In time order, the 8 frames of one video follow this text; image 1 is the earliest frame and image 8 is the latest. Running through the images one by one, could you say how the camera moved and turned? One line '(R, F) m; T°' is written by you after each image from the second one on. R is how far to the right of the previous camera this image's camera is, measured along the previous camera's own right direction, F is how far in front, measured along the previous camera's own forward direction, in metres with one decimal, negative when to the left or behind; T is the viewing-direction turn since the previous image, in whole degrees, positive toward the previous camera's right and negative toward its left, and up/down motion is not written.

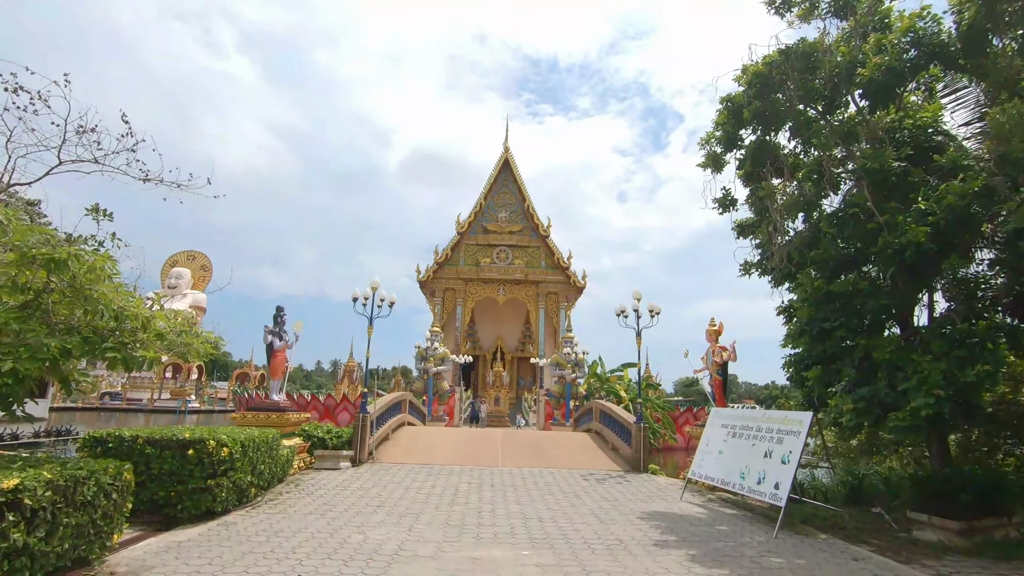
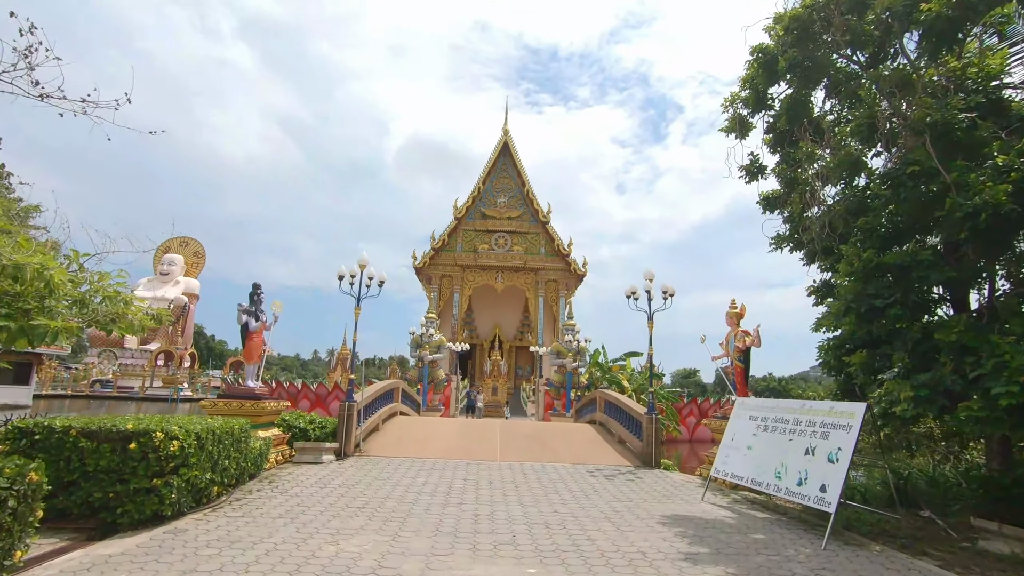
(-0.1, +0.9) m; 0°
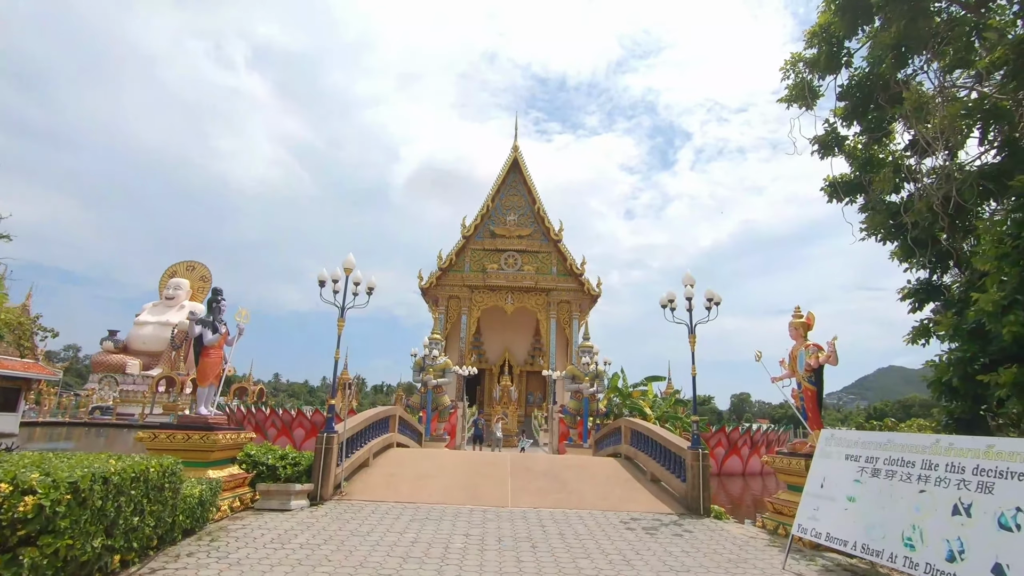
(-0.1, +1.7) m; -1°
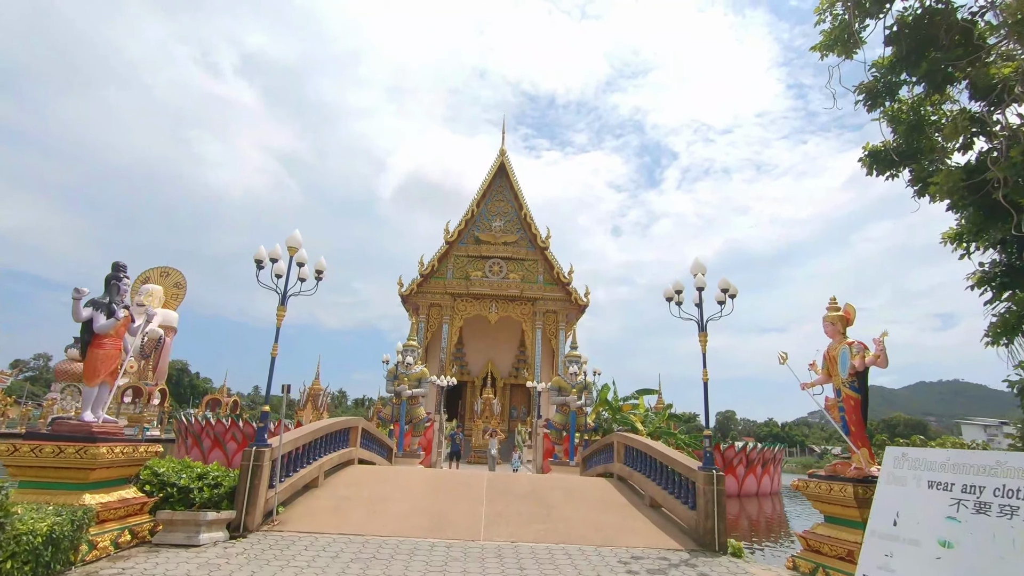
(+0.1, +1.4) m; +1°
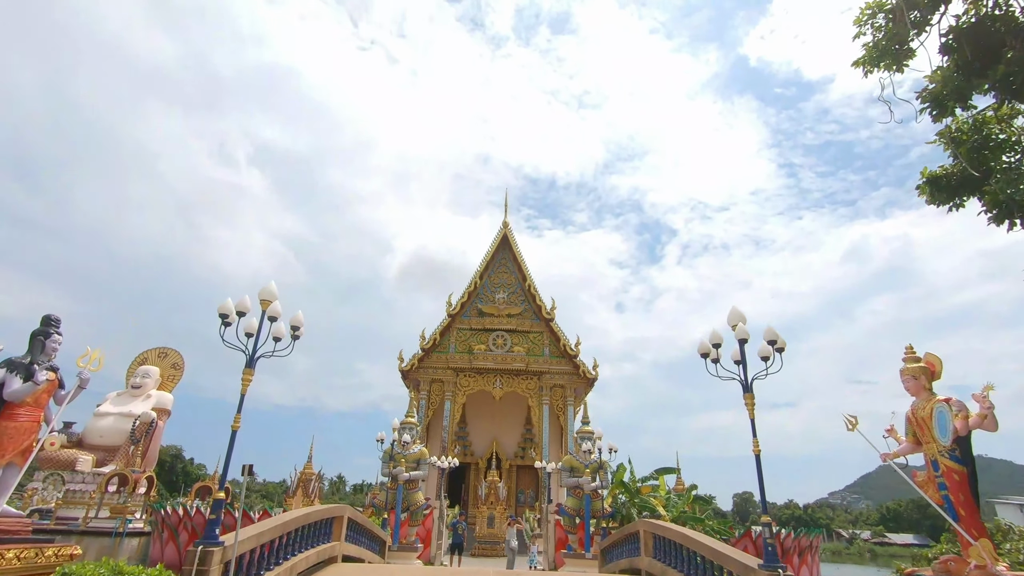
(0.0, +1.0) m; 0°
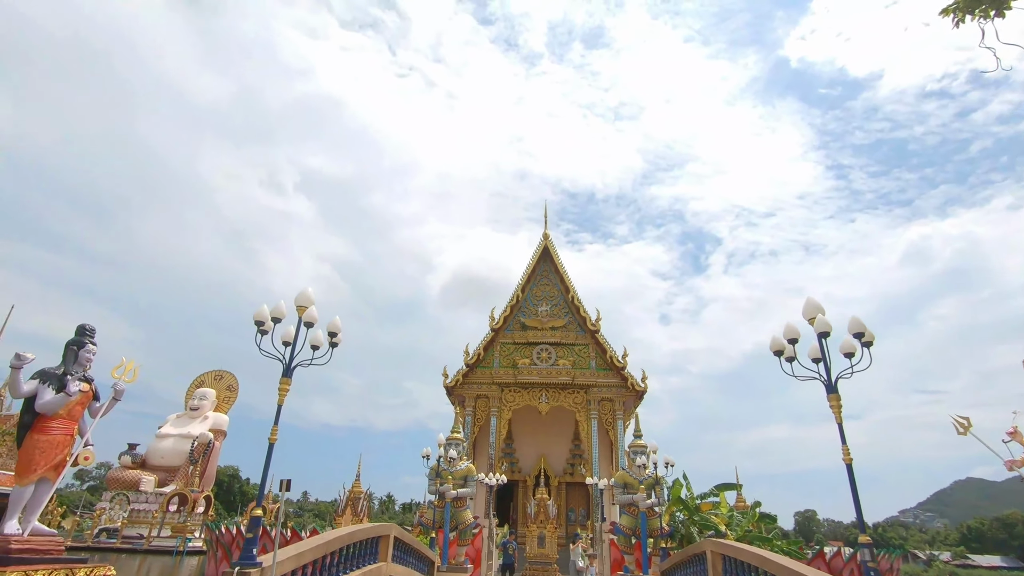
(0.0, +0.4) m; -4°
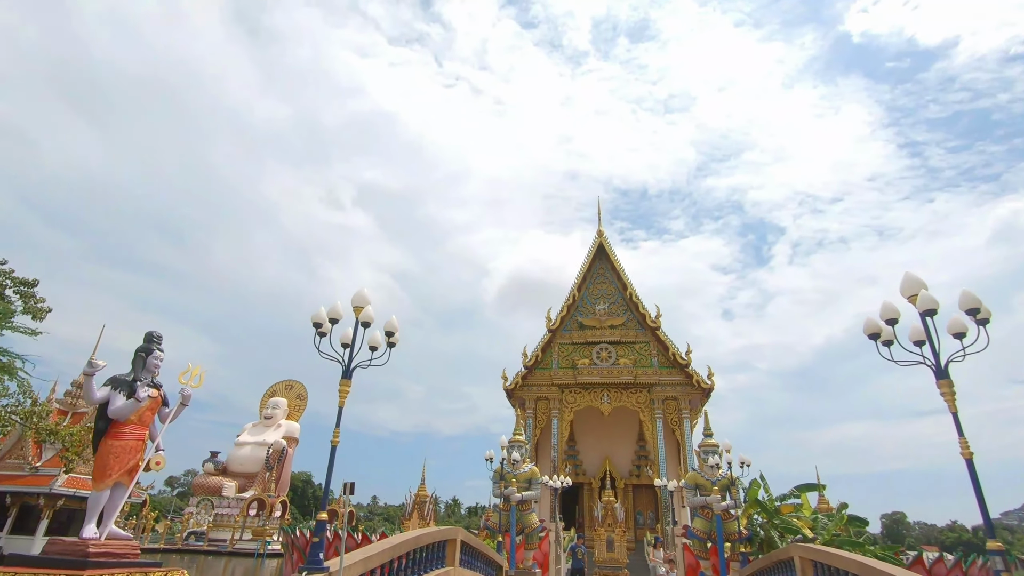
(0.0, +0.2) m; -6°
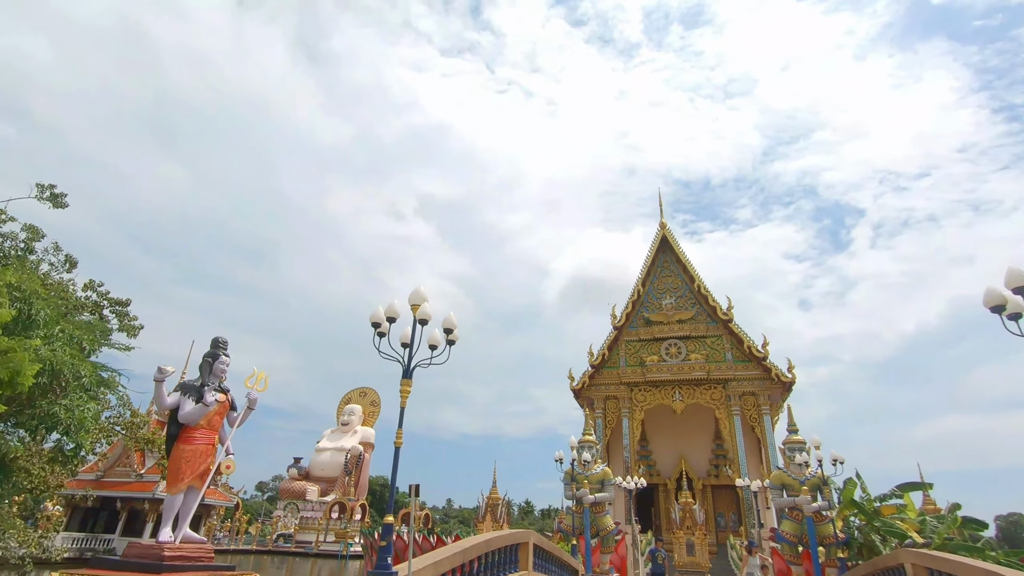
(0.0, +0.3) m; -6°
